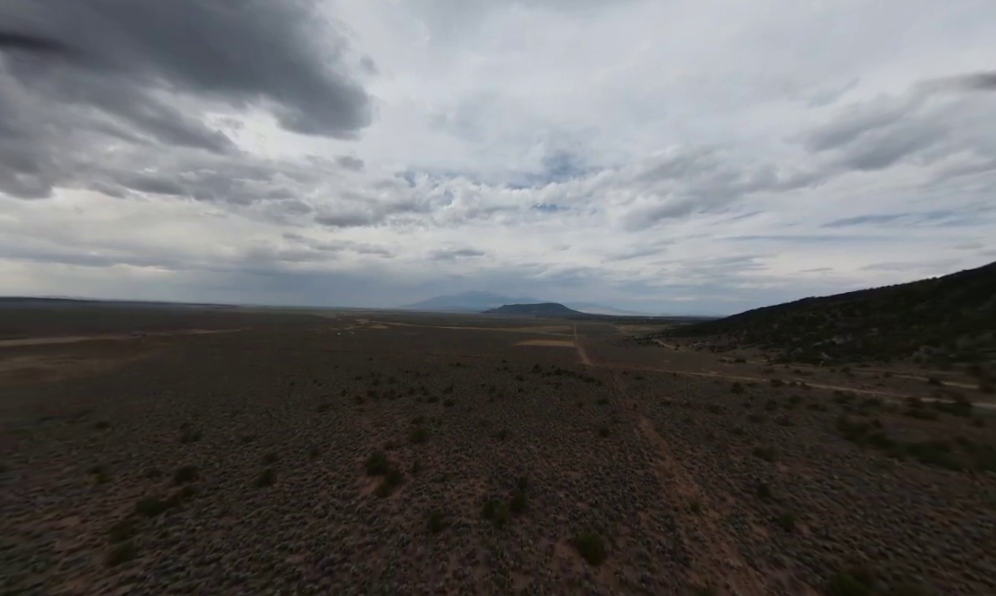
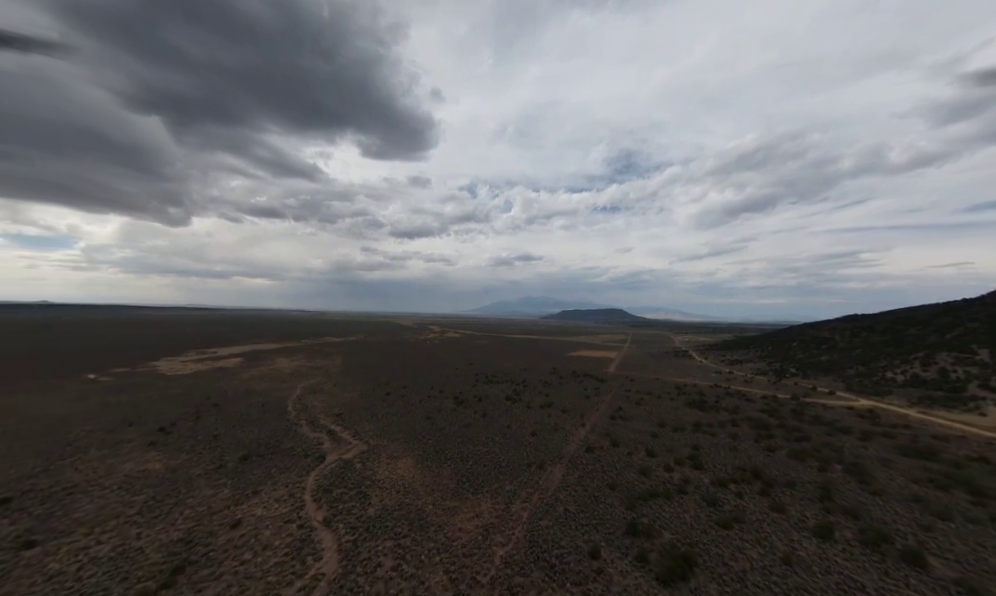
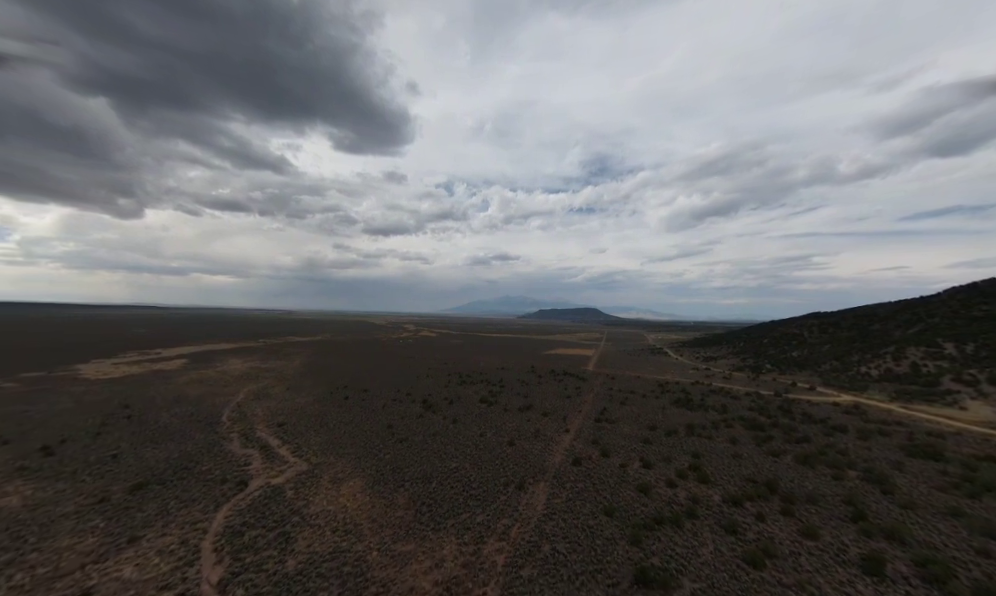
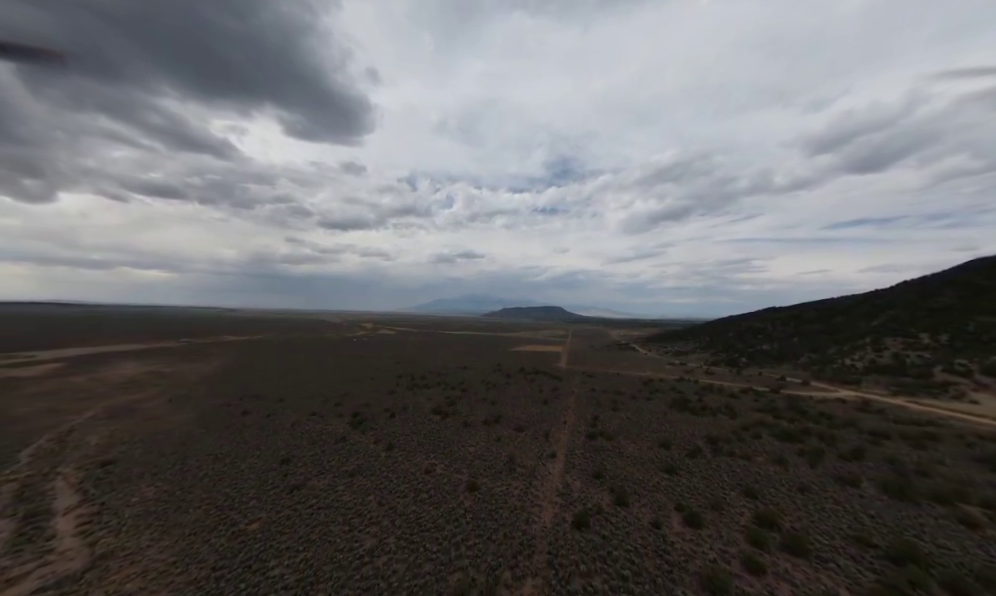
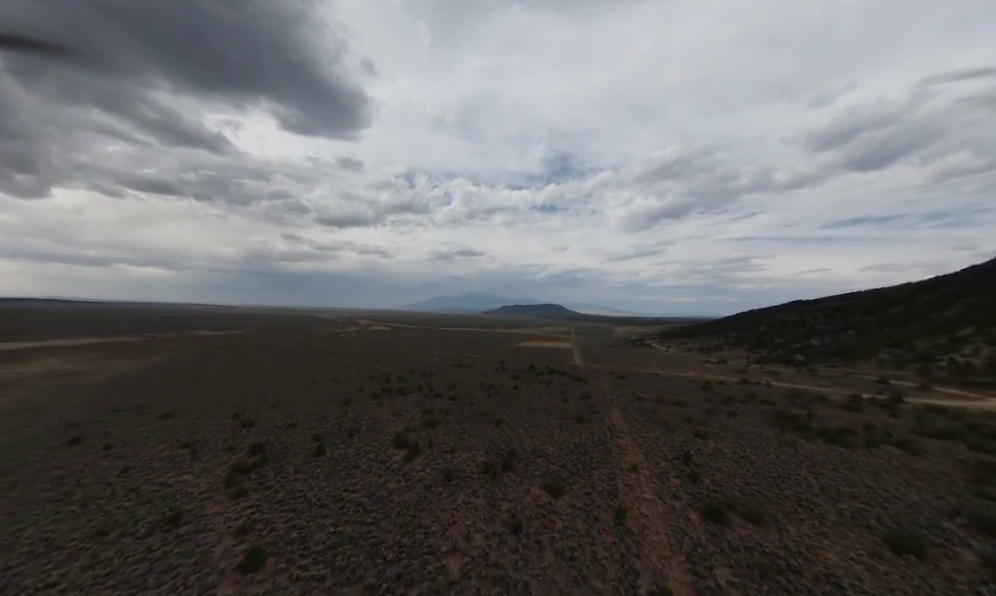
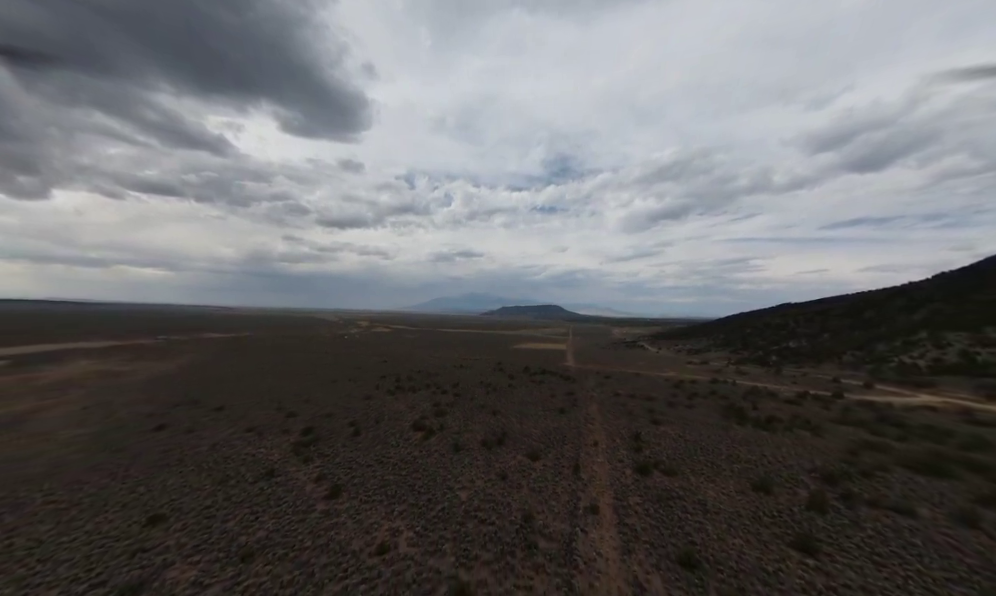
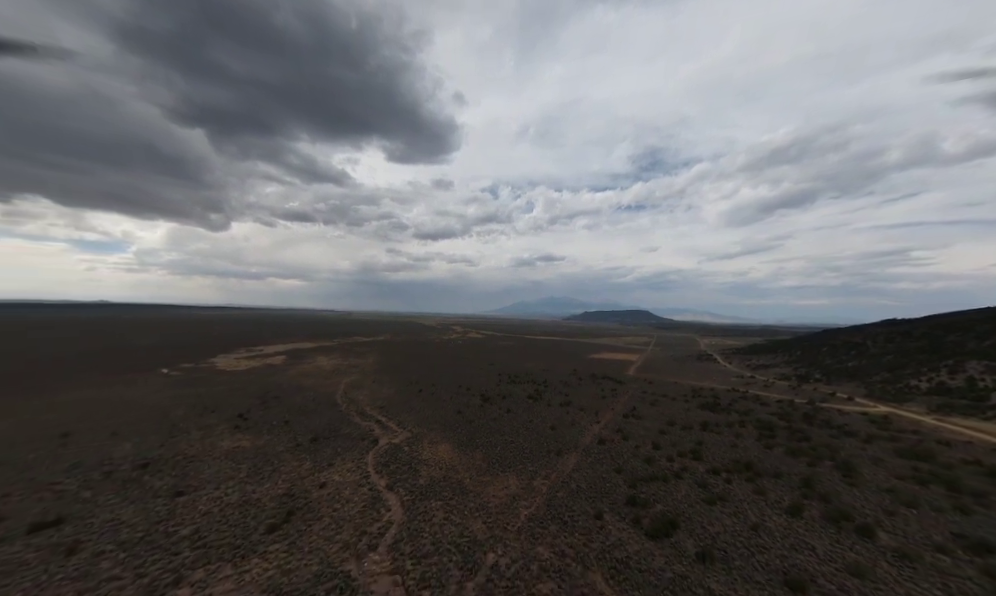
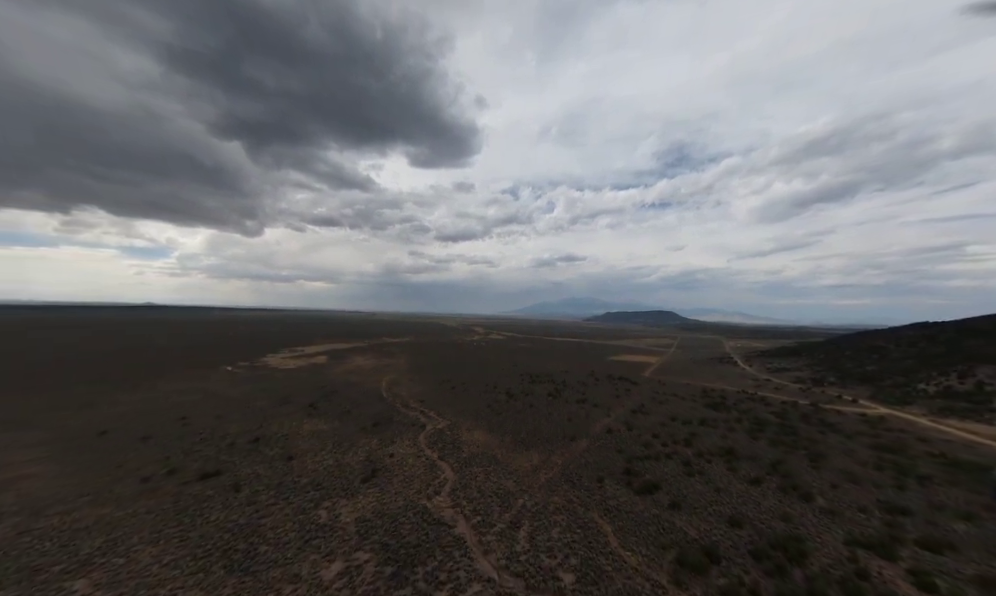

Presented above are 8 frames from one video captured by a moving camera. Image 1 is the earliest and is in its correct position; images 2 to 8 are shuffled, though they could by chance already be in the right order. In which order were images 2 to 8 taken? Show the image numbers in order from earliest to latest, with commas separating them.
5, 6, 4, 3, 2, 7, 8
